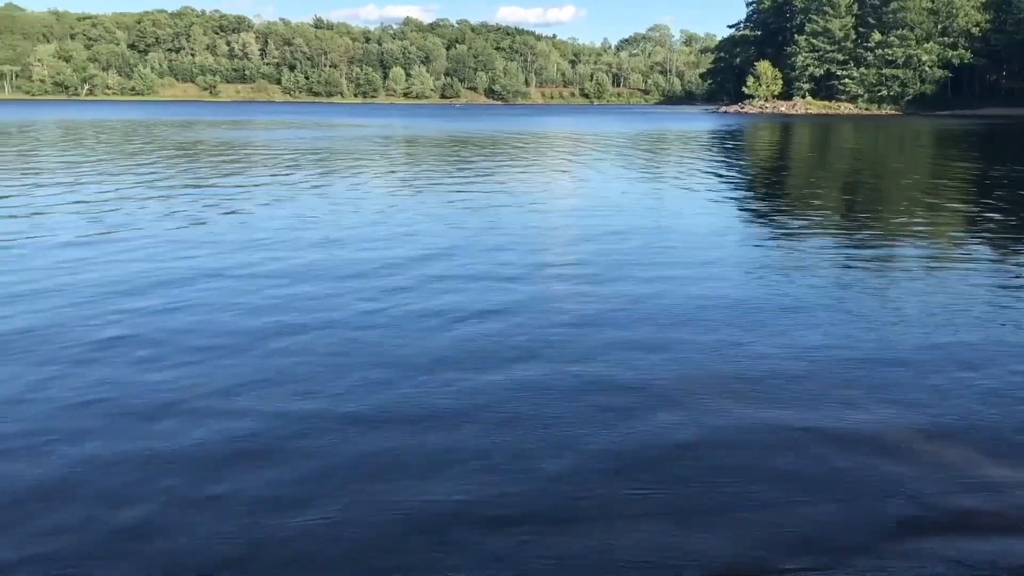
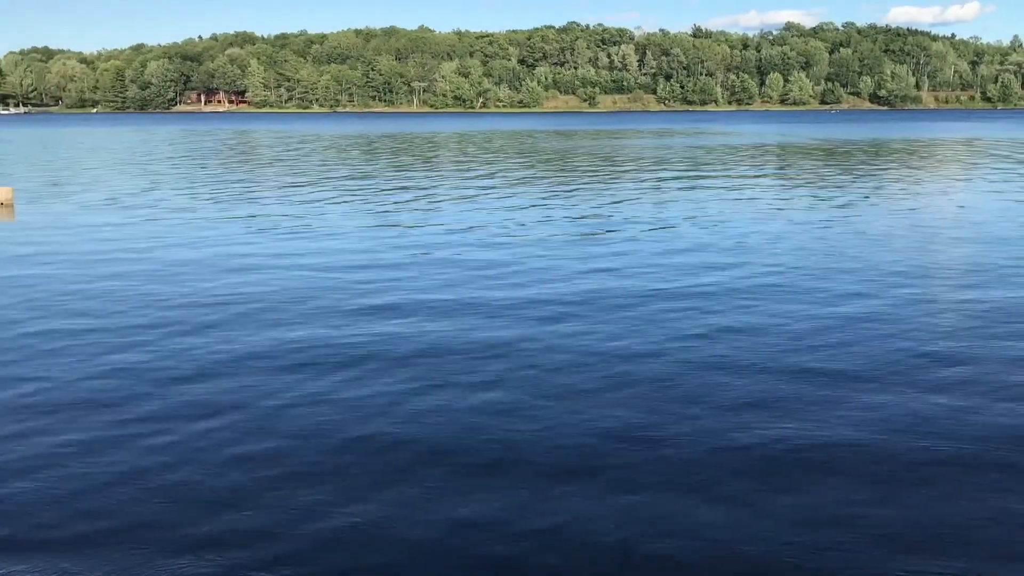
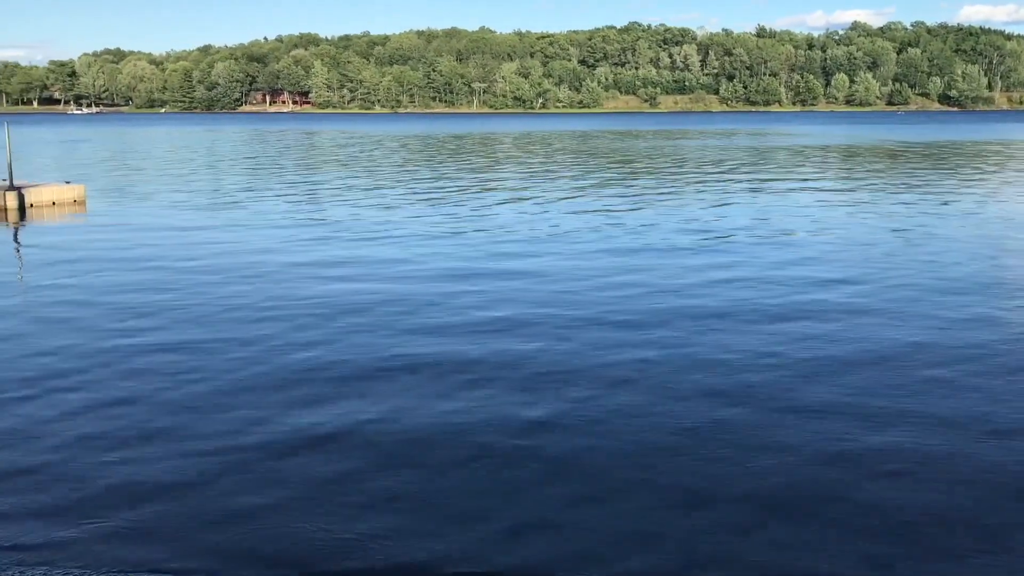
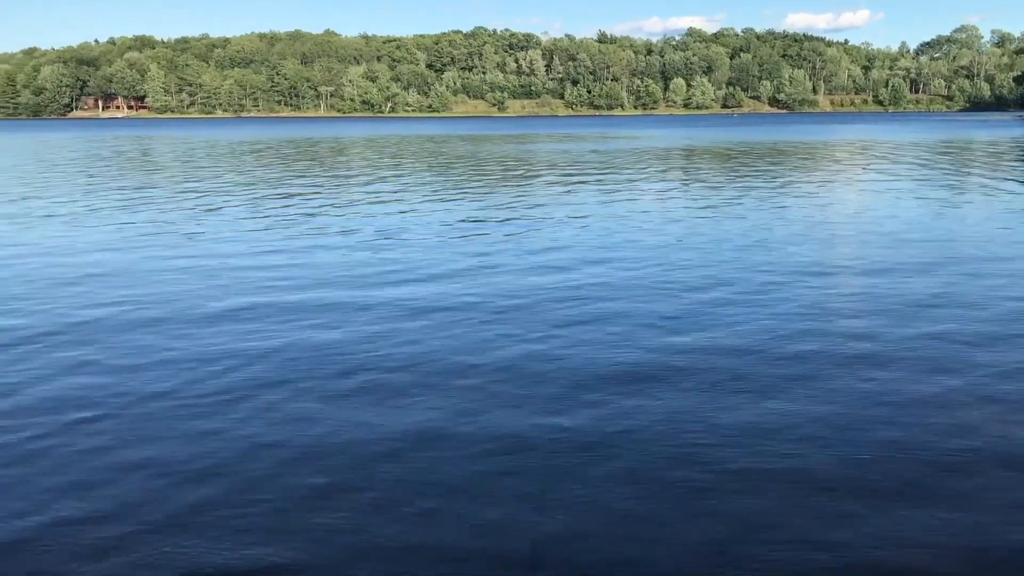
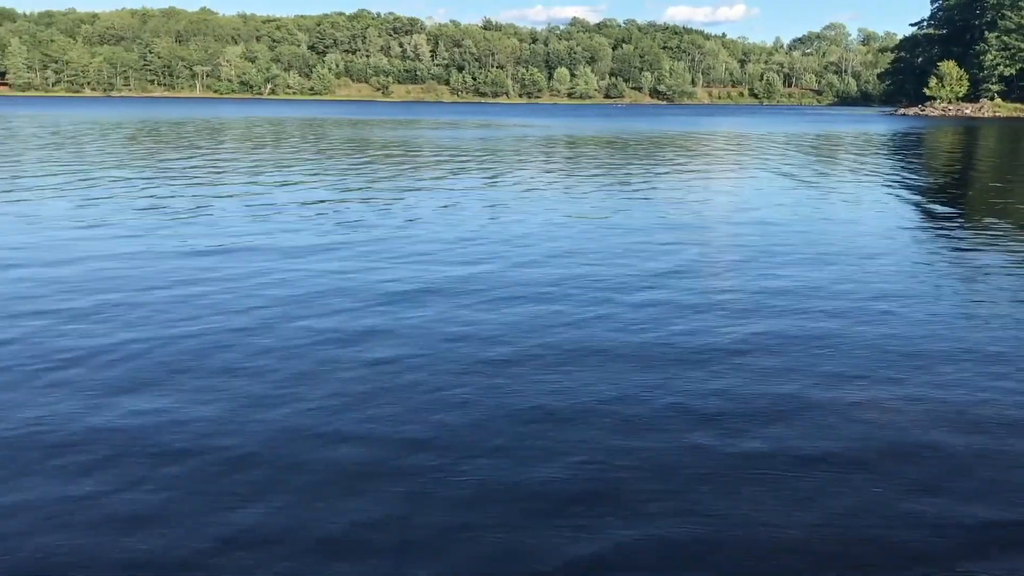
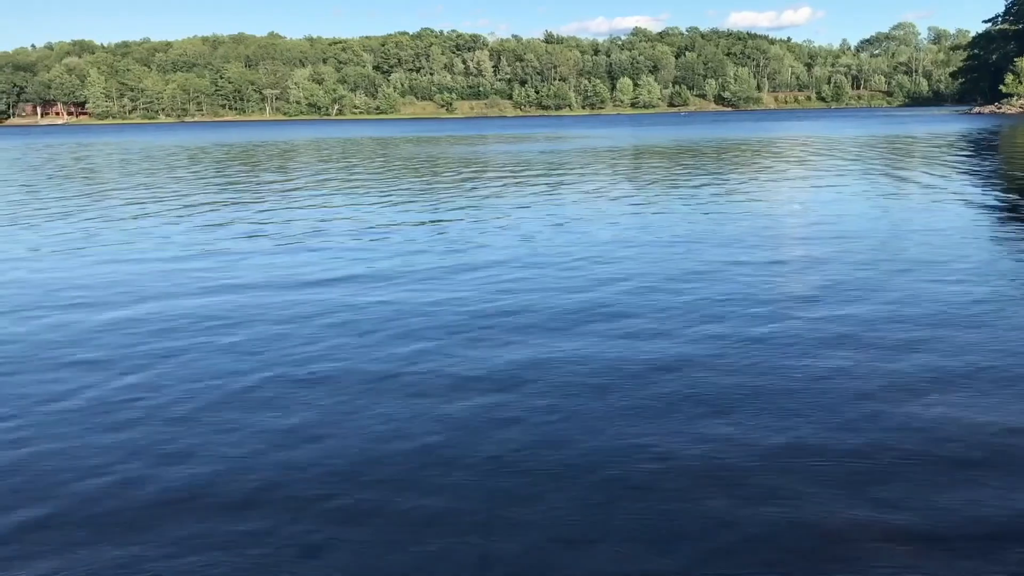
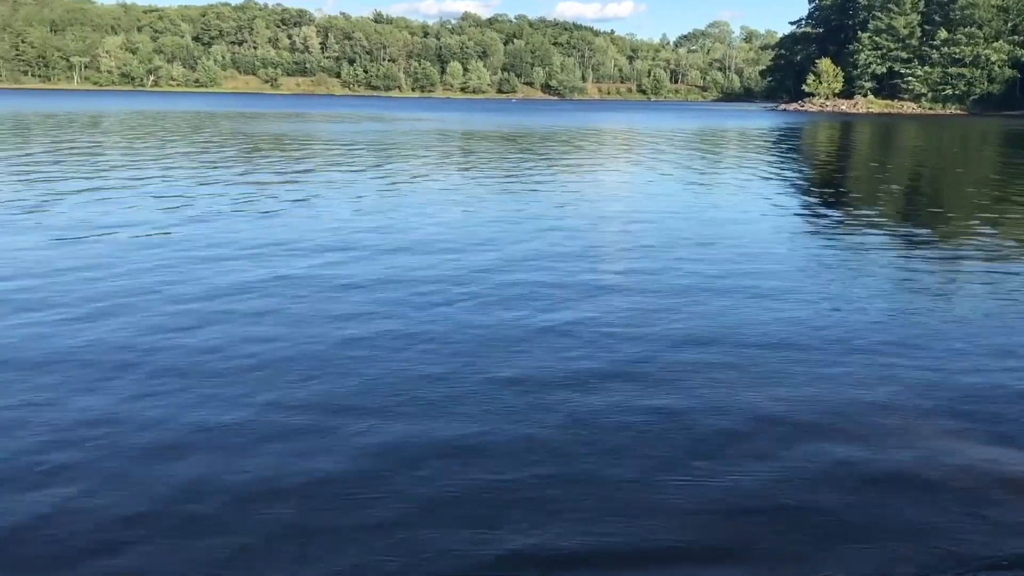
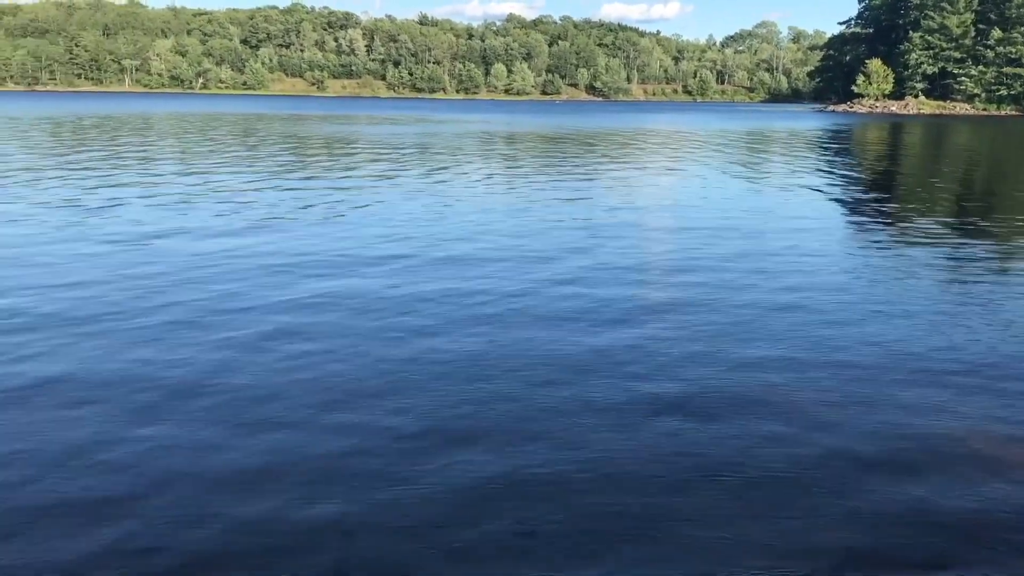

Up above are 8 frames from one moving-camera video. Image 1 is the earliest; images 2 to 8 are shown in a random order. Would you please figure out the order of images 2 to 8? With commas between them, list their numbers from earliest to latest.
7, 8, 5, 6, 4, 2, 3
